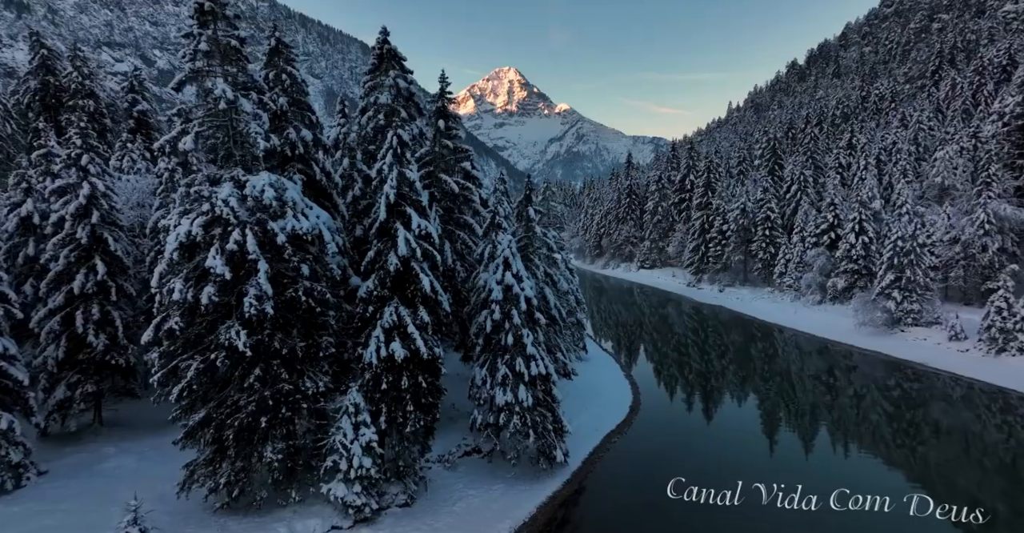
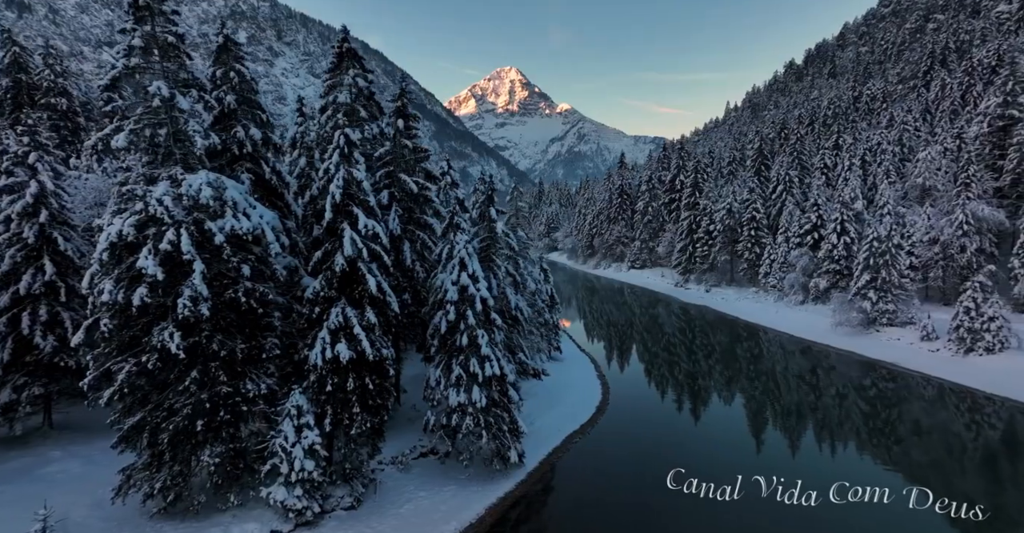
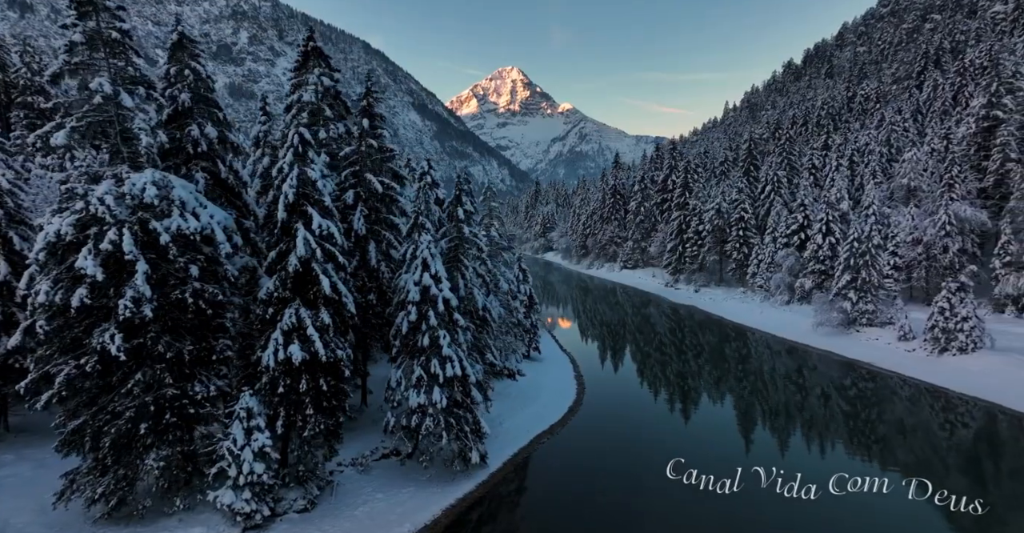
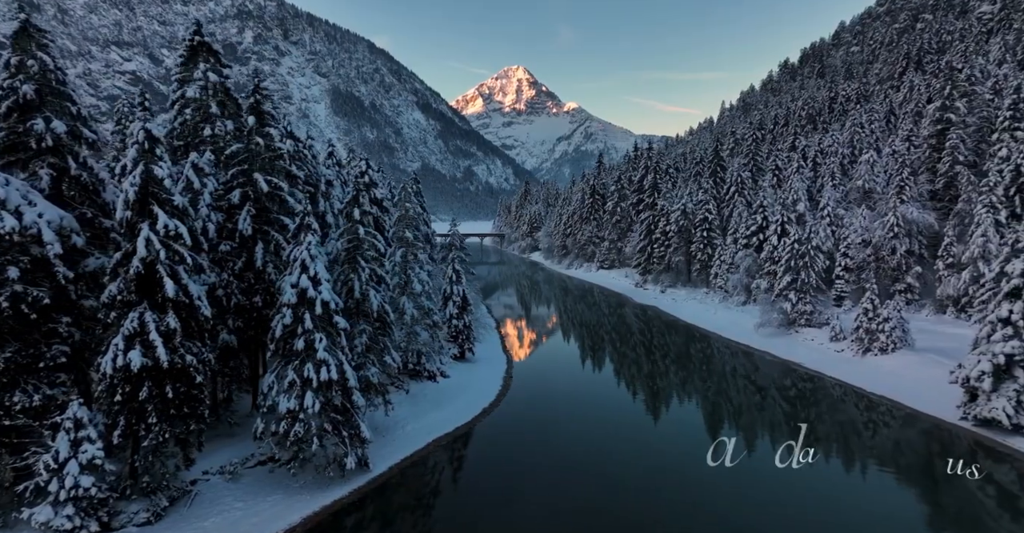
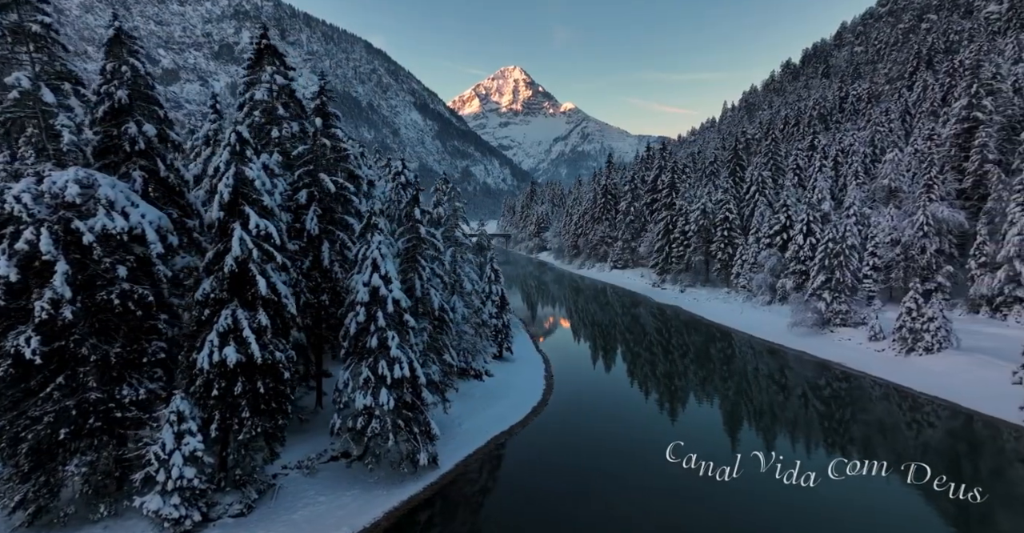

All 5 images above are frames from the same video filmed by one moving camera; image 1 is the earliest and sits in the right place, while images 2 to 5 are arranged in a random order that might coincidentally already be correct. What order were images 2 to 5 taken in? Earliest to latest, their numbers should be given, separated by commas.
2, 3, 5, 4
